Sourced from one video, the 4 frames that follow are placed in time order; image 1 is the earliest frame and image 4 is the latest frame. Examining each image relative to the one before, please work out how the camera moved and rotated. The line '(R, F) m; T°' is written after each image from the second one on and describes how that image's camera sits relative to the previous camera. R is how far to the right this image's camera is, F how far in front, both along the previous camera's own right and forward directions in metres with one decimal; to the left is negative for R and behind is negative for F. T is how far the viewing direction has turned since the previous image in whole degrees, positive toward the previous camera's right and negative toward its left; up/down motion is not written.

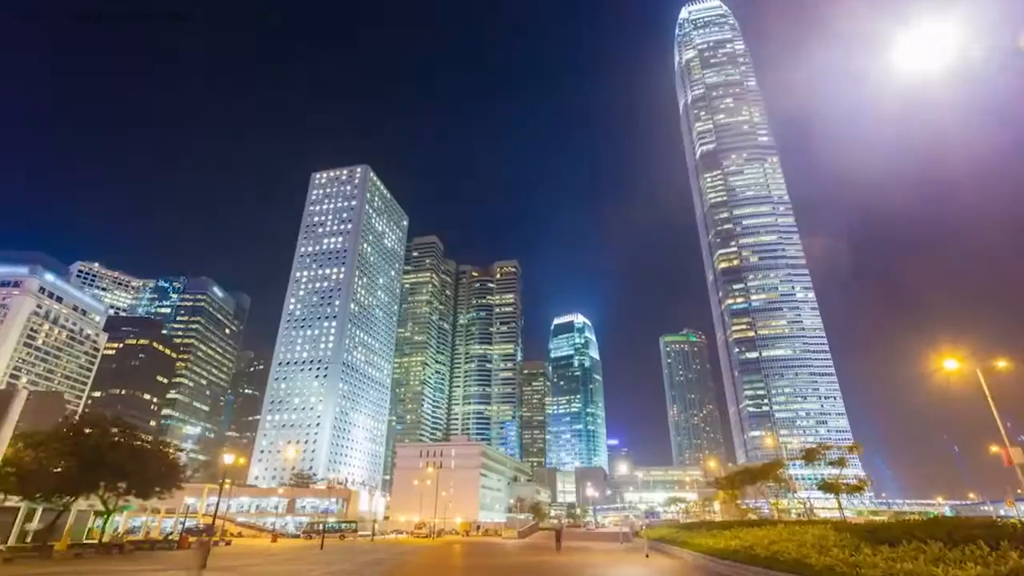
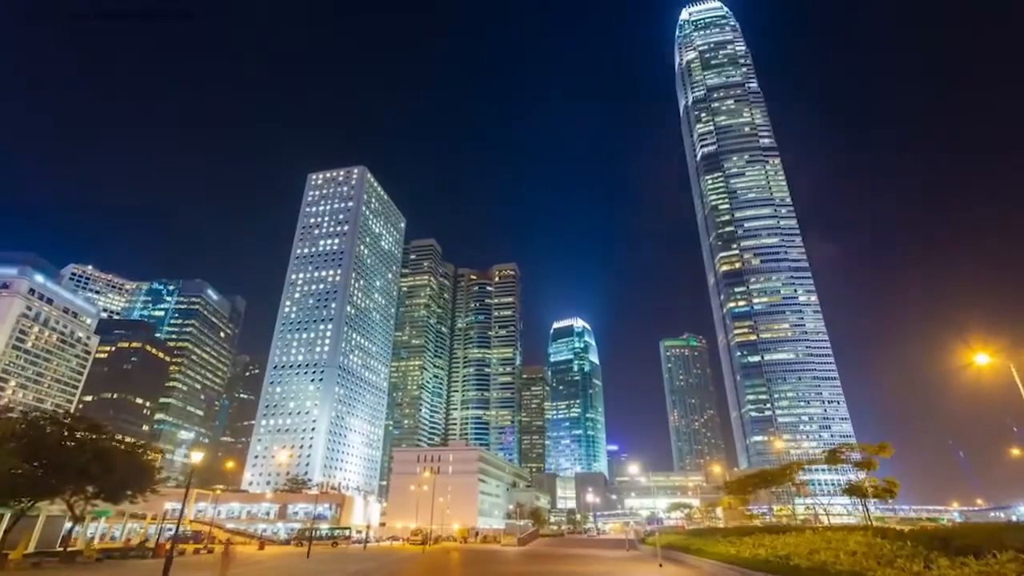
(-0.1, +2.0) m; 0°
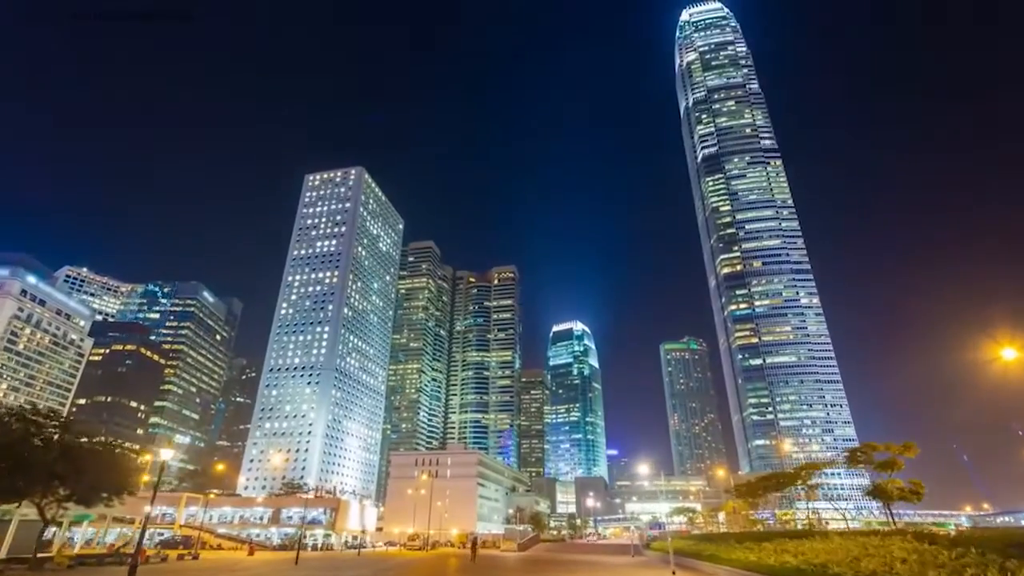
(-0.1, +1.6) m; 0°
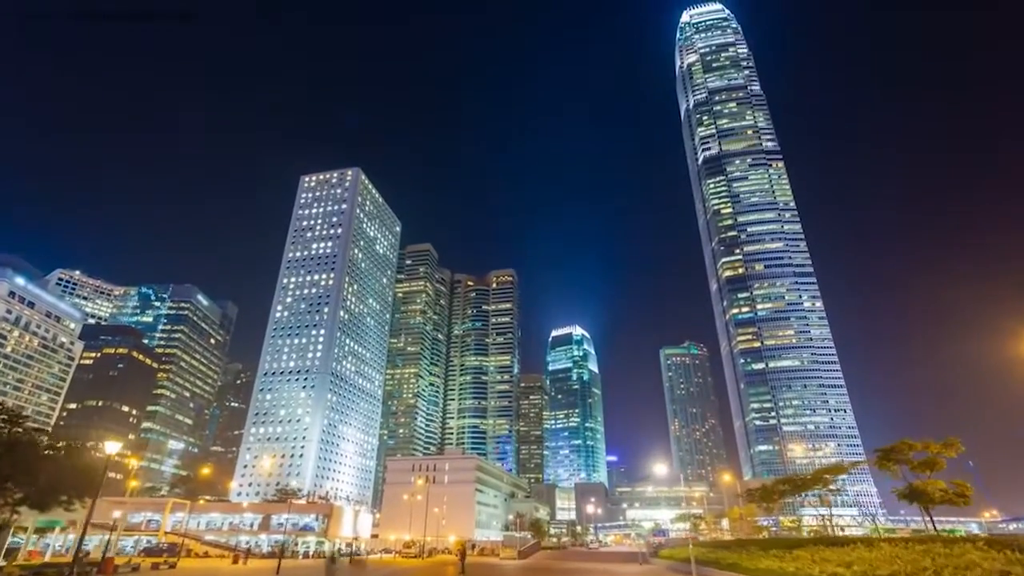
(-0.2, +2.2) m; 0°
